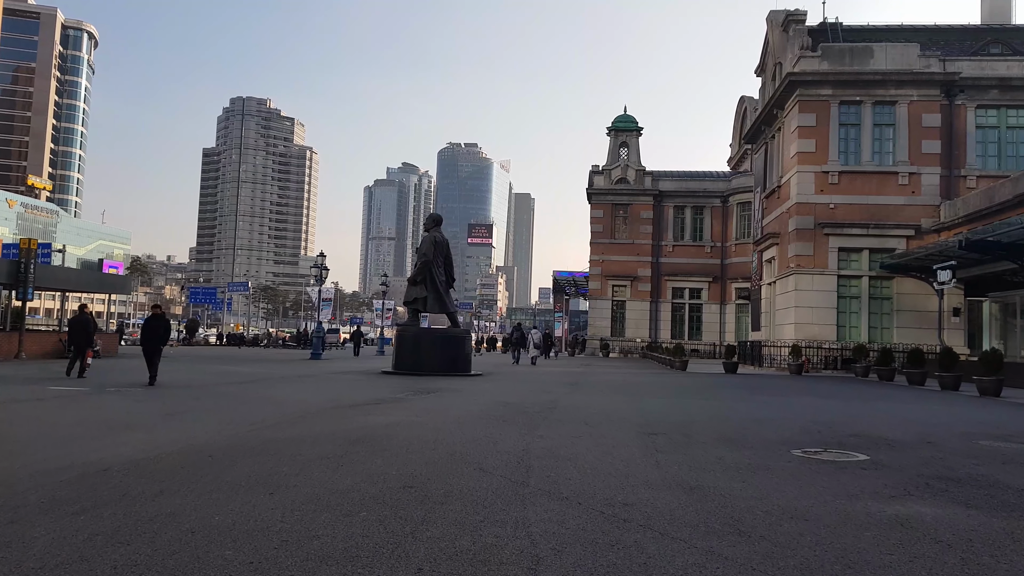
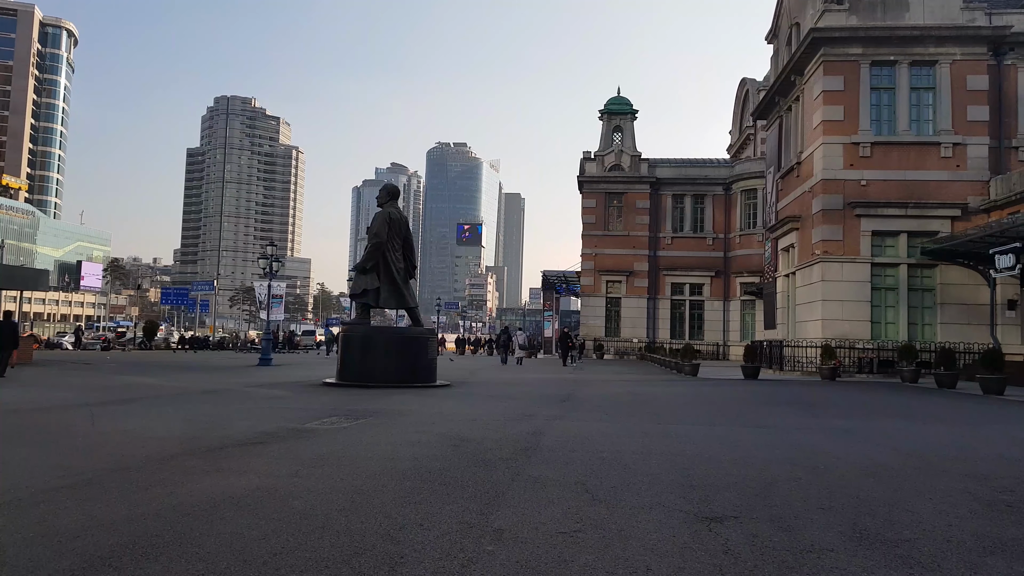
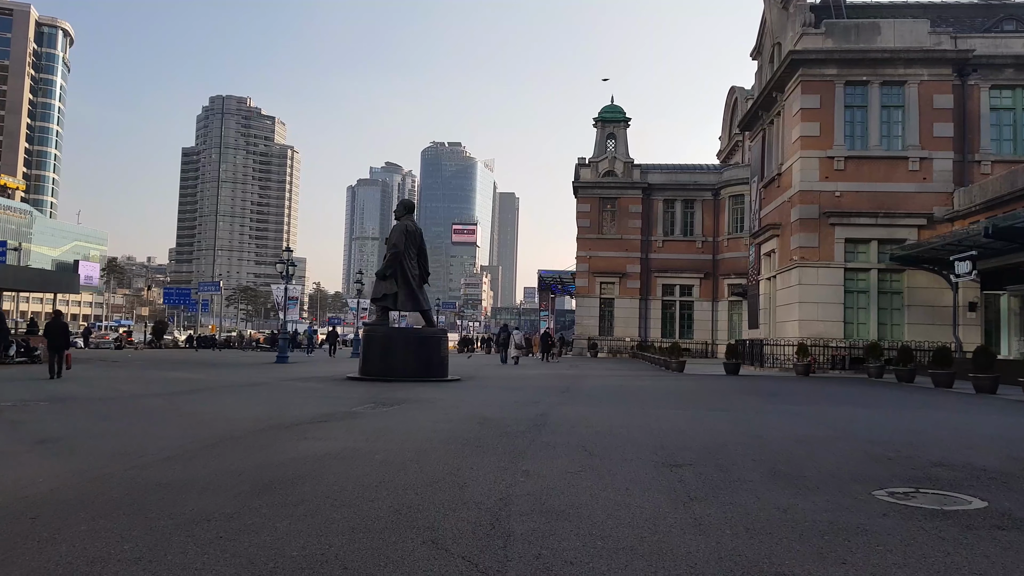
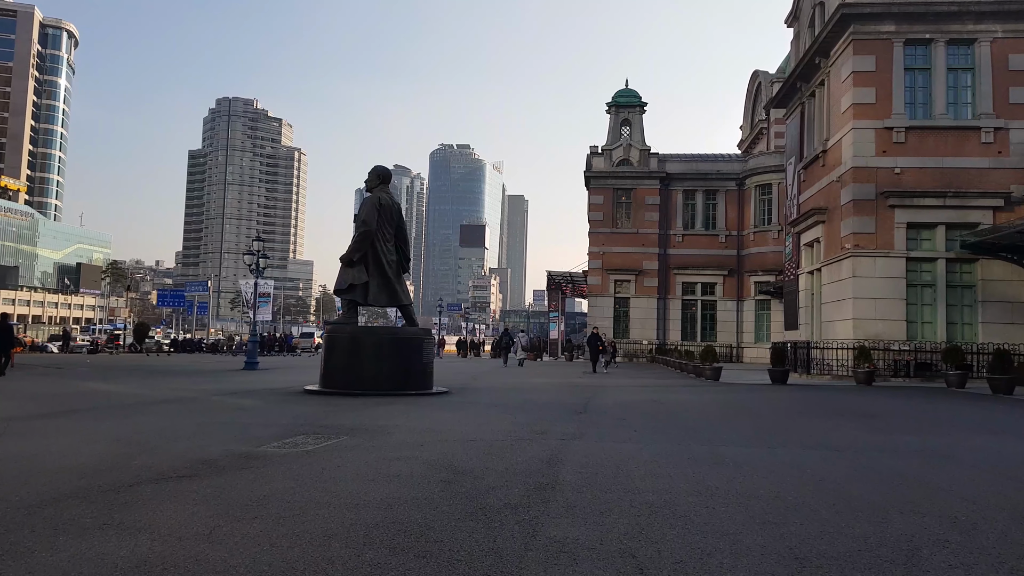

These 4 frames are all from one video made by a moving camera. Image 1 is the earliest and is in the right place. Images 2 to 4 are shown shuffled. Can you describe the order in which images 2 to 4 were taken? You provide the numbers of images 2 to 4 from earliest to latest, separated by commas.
3, 2, 4
